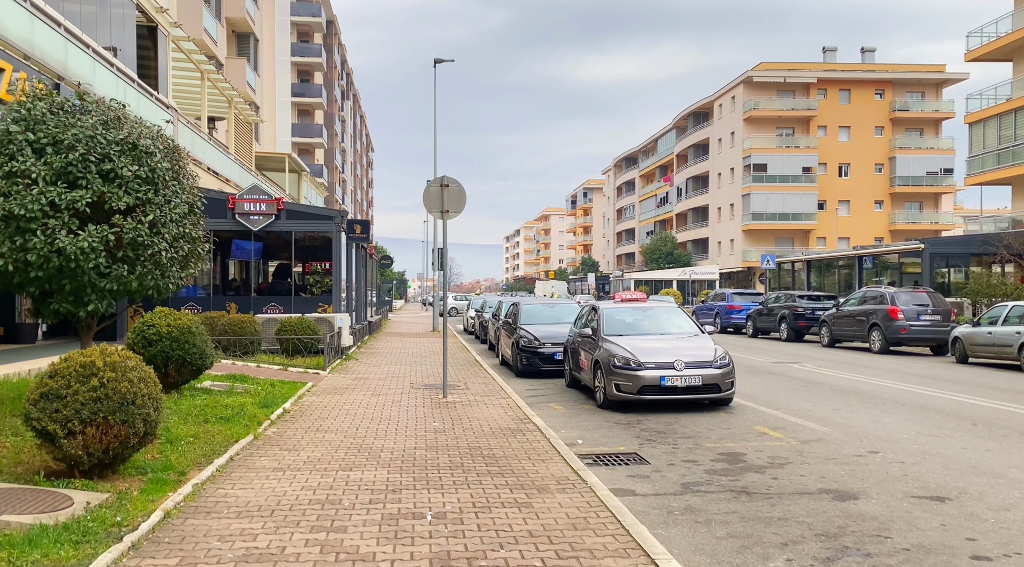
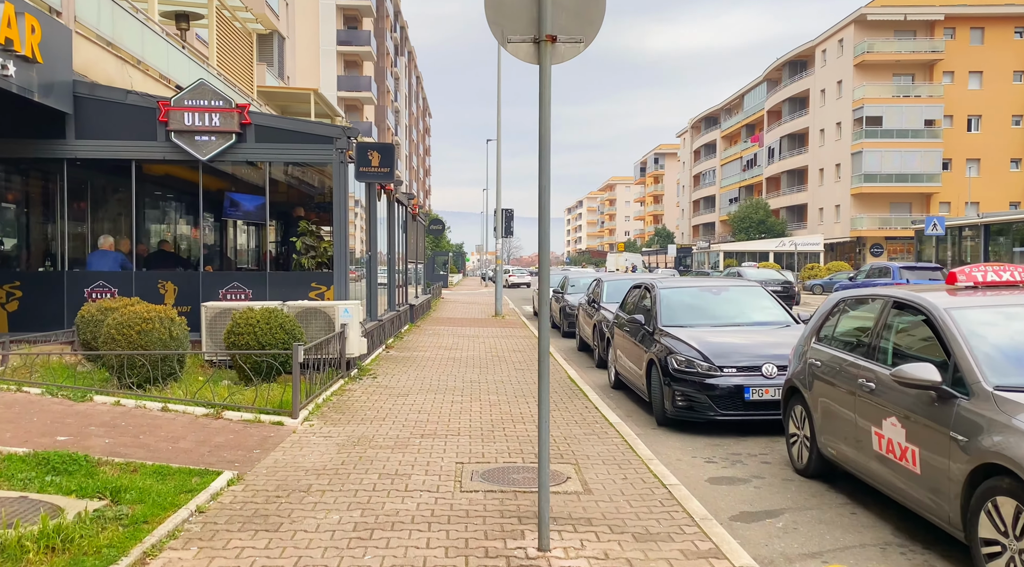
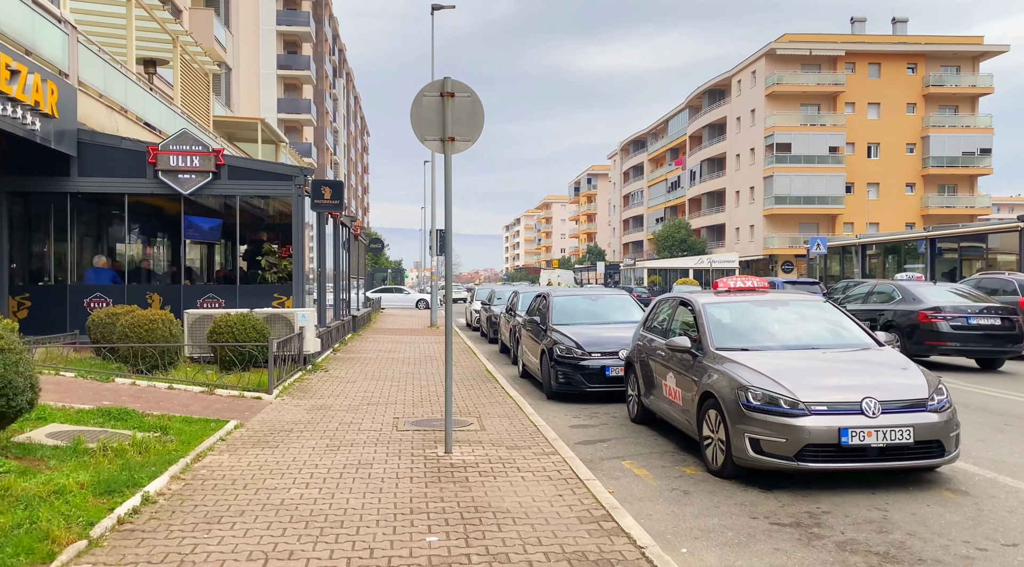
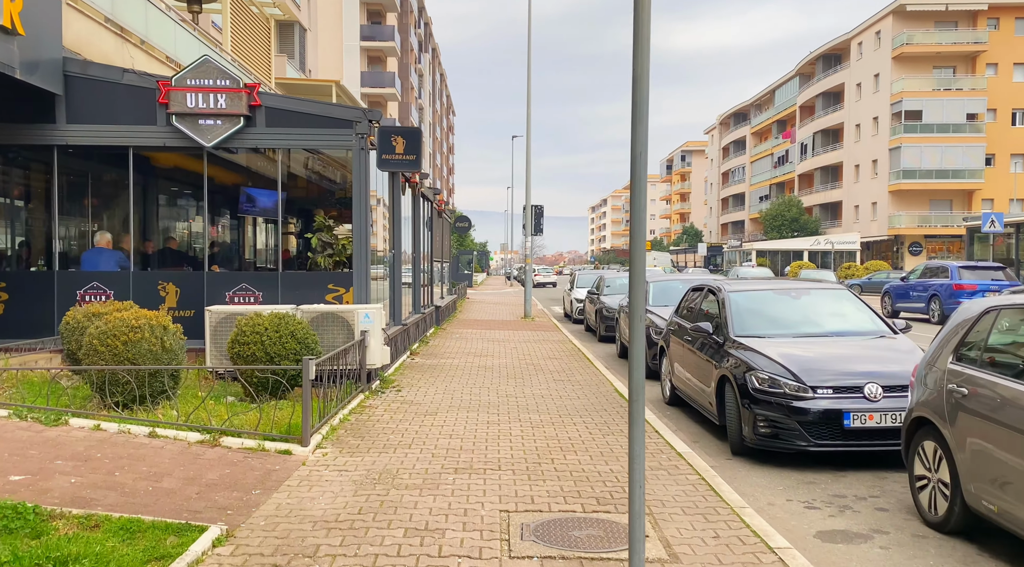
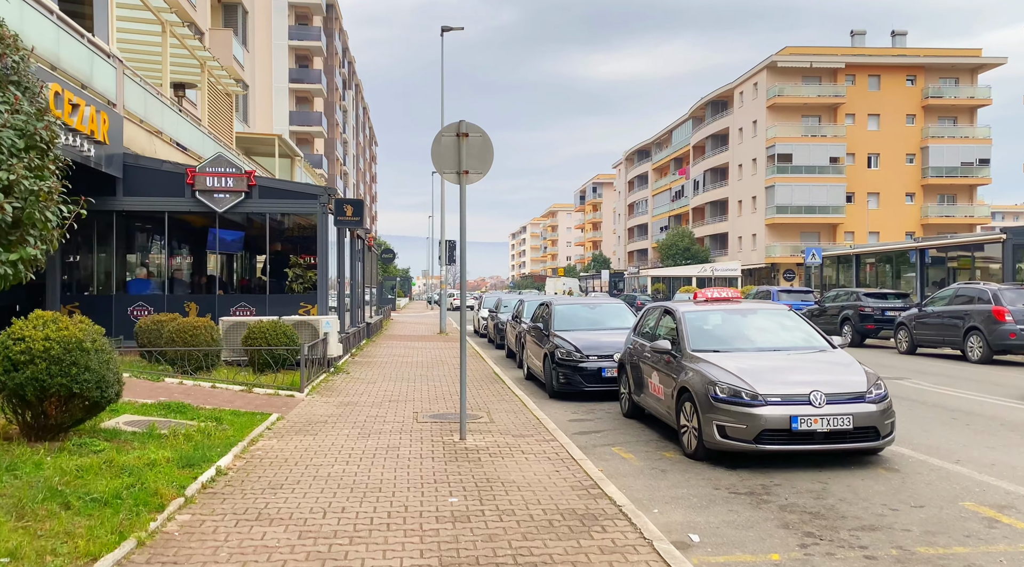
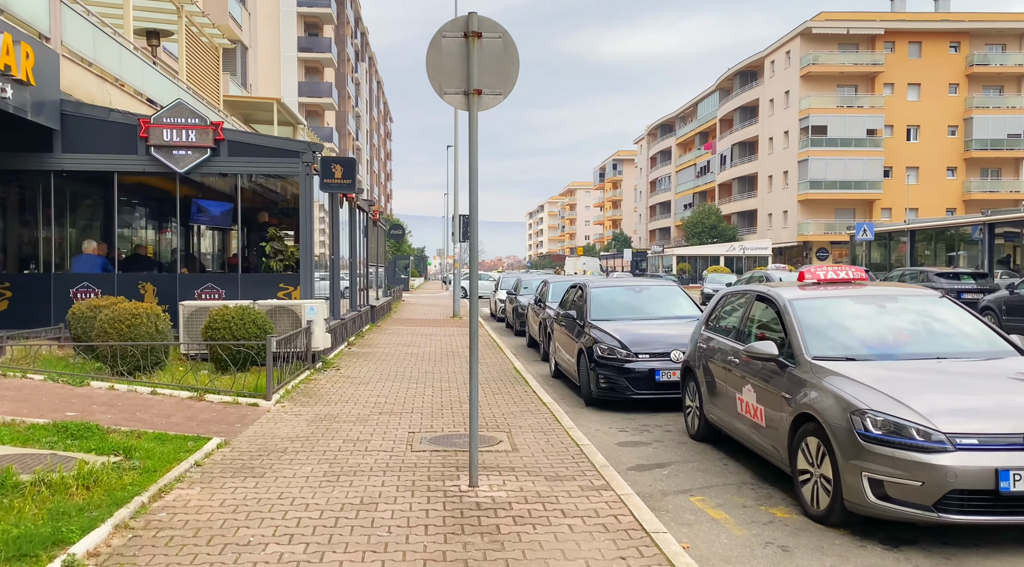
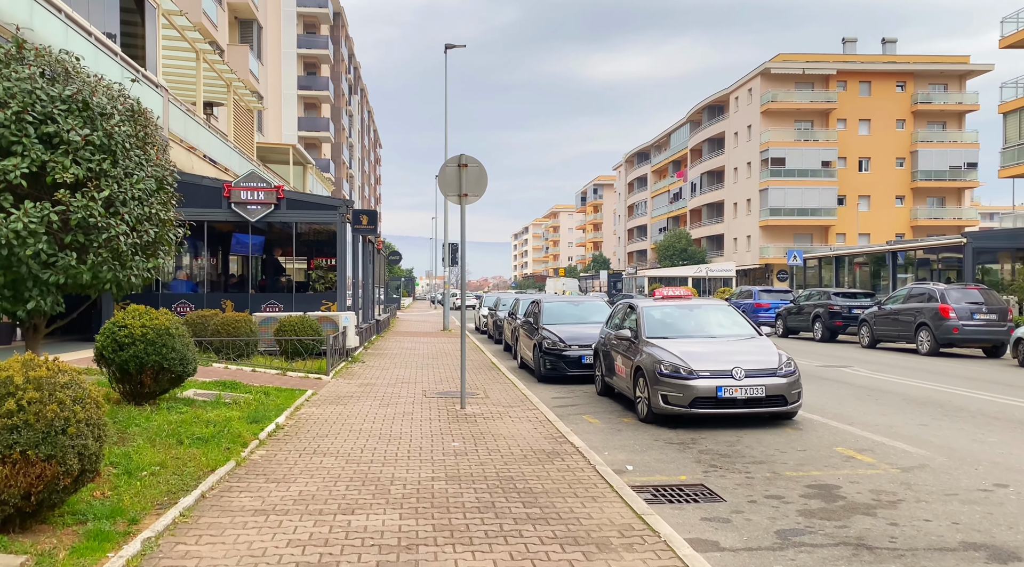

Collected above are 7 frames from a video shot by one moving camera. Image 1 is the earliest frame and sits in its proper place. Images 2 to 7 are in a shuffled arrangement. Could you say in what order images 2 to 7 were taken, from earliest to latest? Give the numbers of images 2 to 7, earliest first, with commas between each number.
7, 5, 3, 6, 2, 4
